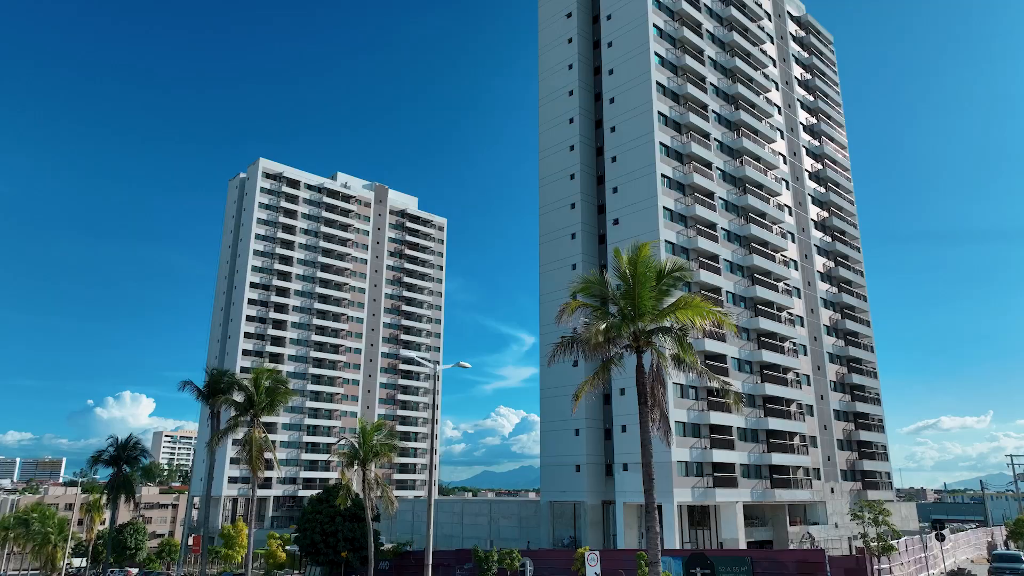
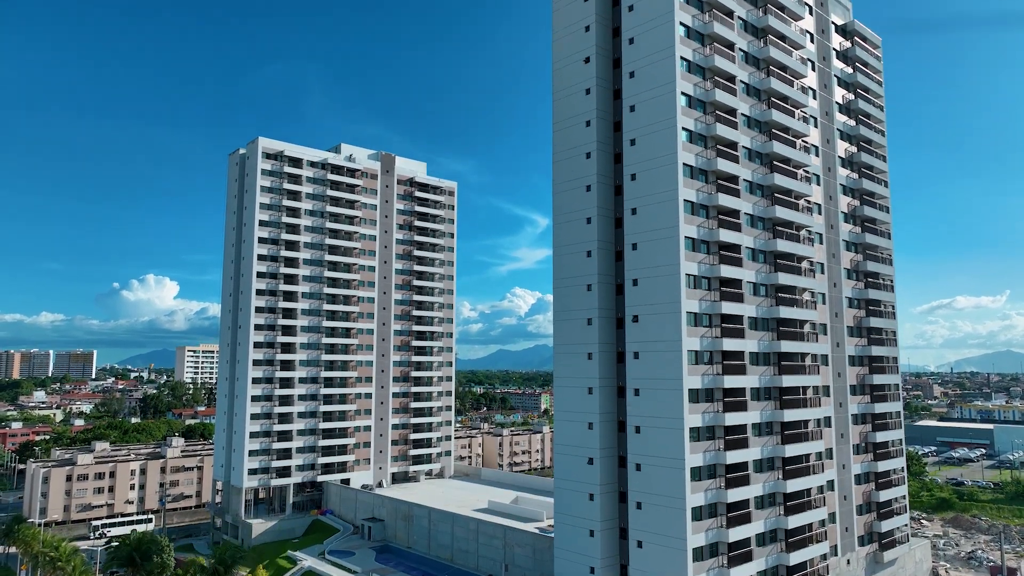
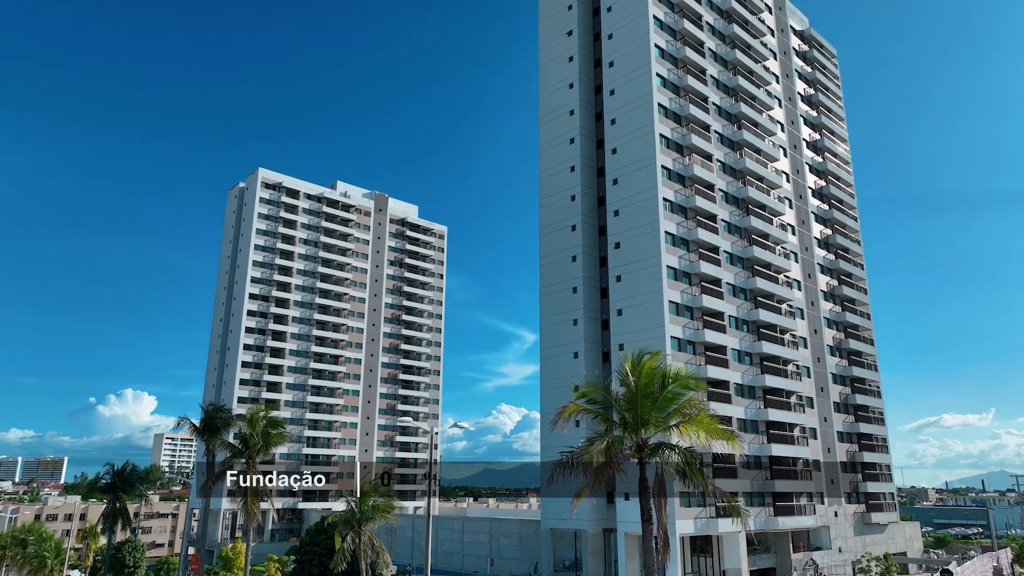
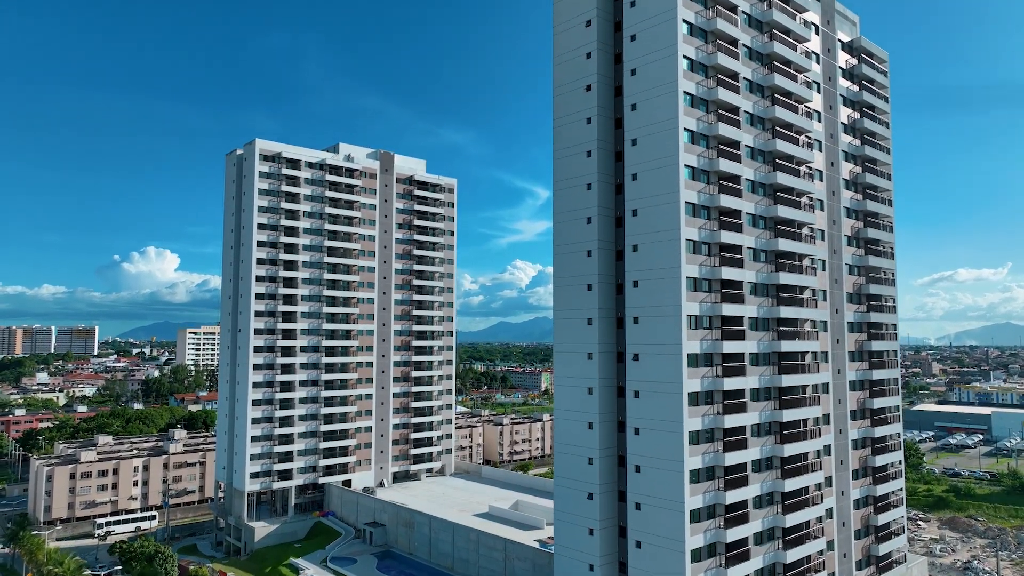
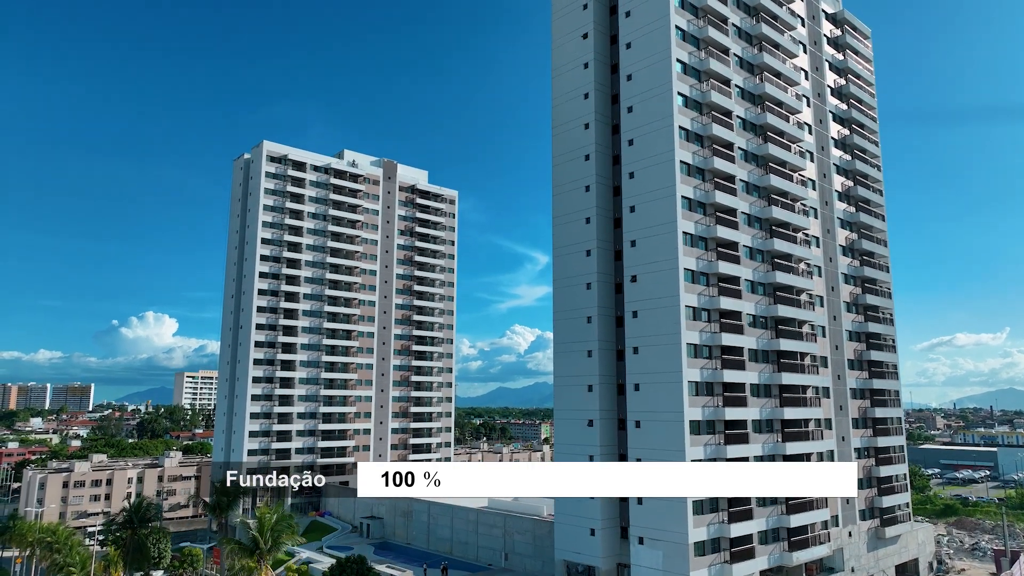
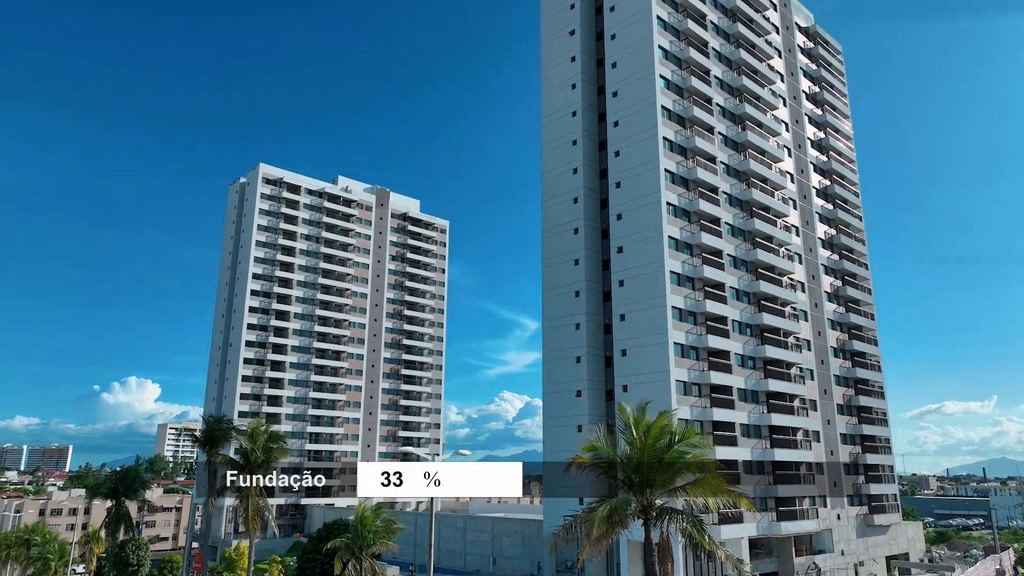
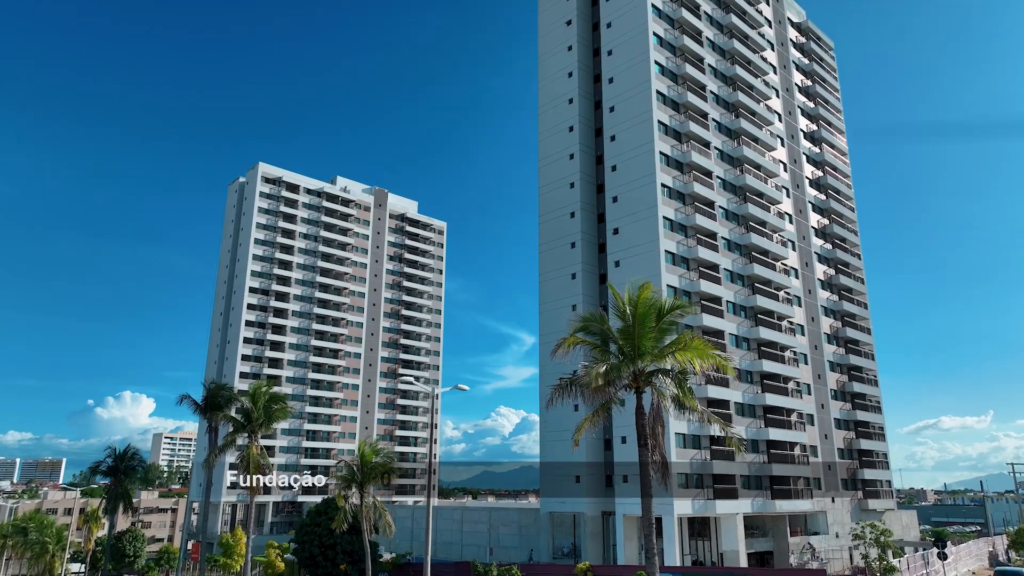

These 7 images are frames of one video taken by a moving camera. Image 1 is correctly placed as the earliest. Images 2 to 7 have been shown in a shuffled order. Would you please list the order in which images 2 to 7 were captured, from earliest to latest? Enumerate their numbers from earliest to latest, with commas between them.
7, 3, 6, 5, 2, 4
